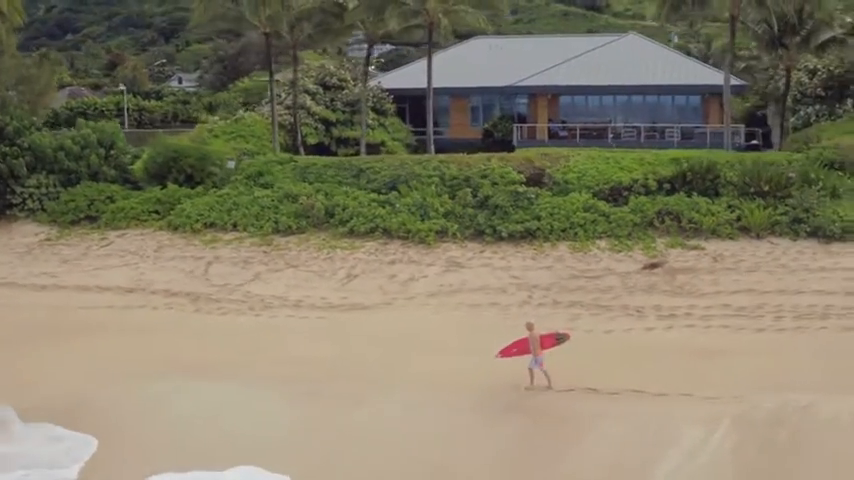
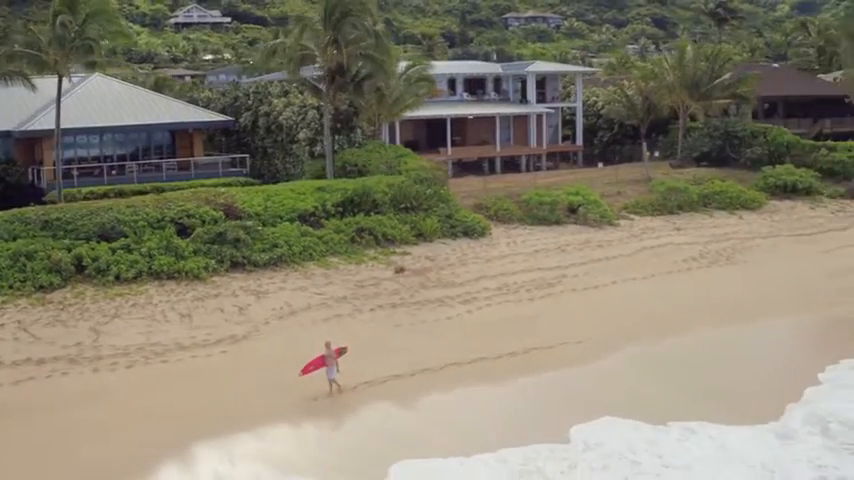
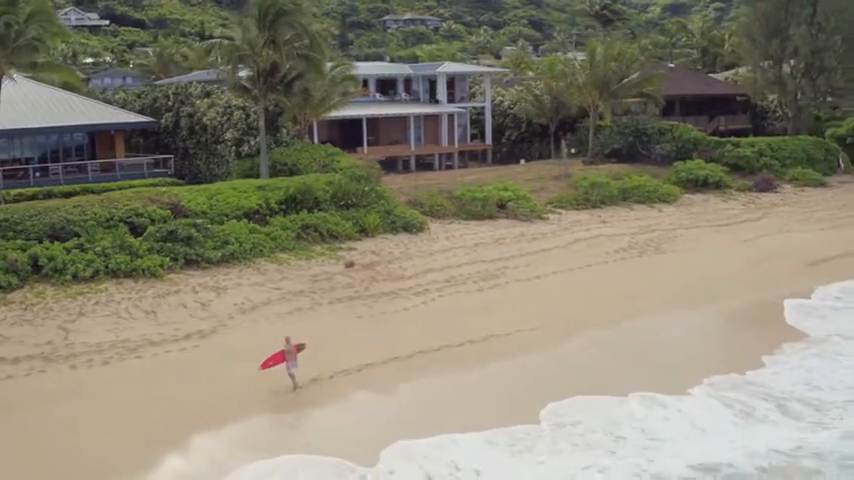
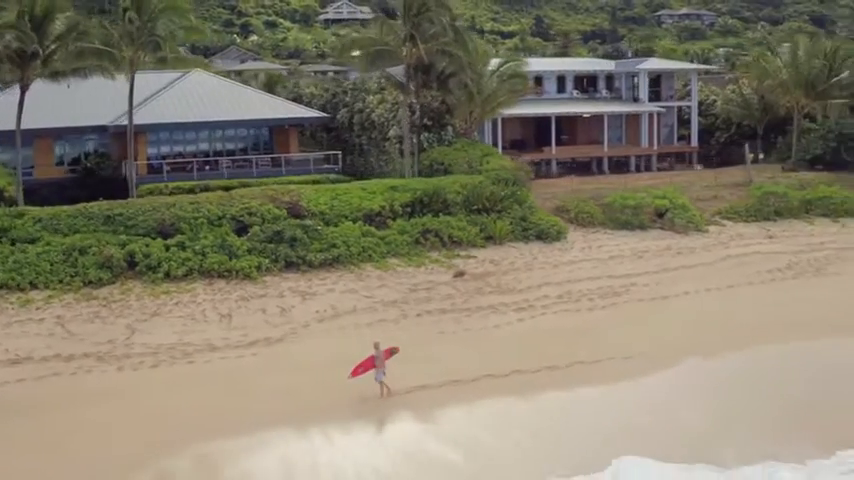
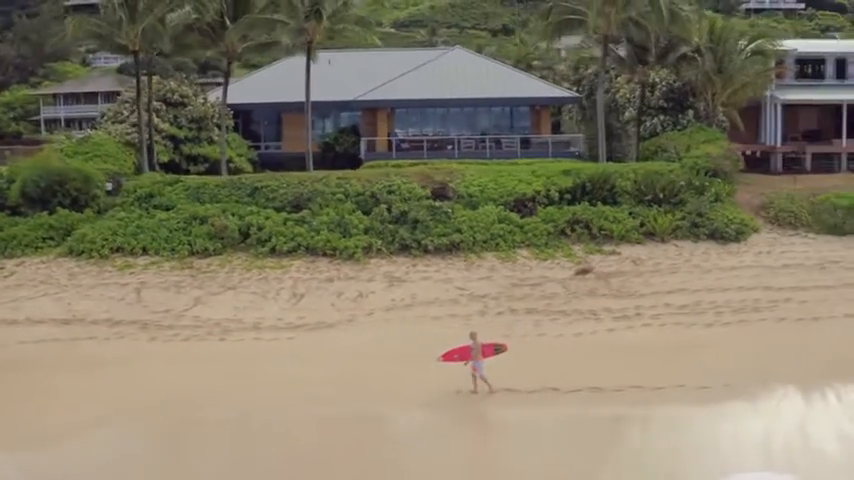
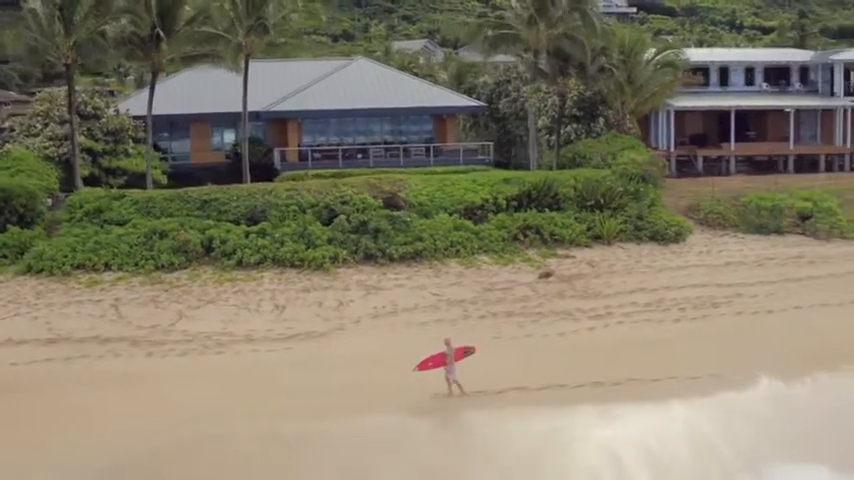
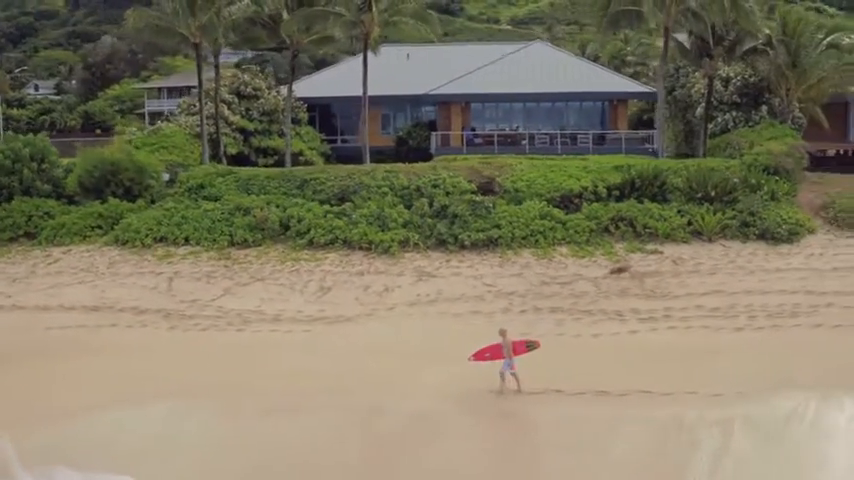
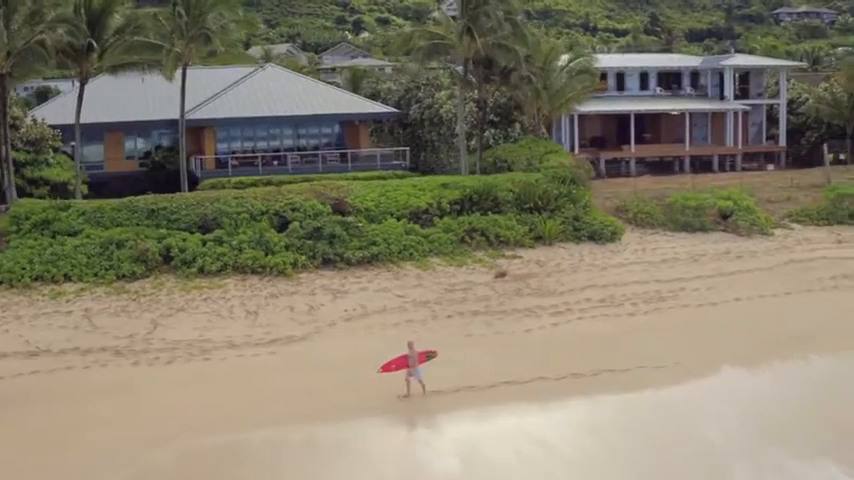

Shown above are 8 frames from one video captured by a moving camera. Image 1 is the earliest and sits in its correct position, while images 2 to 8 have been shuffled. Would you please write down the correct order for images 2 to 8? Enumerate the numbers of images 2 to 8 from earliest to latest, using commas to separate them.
7, 5, 6, 8, 4, 2, 3
